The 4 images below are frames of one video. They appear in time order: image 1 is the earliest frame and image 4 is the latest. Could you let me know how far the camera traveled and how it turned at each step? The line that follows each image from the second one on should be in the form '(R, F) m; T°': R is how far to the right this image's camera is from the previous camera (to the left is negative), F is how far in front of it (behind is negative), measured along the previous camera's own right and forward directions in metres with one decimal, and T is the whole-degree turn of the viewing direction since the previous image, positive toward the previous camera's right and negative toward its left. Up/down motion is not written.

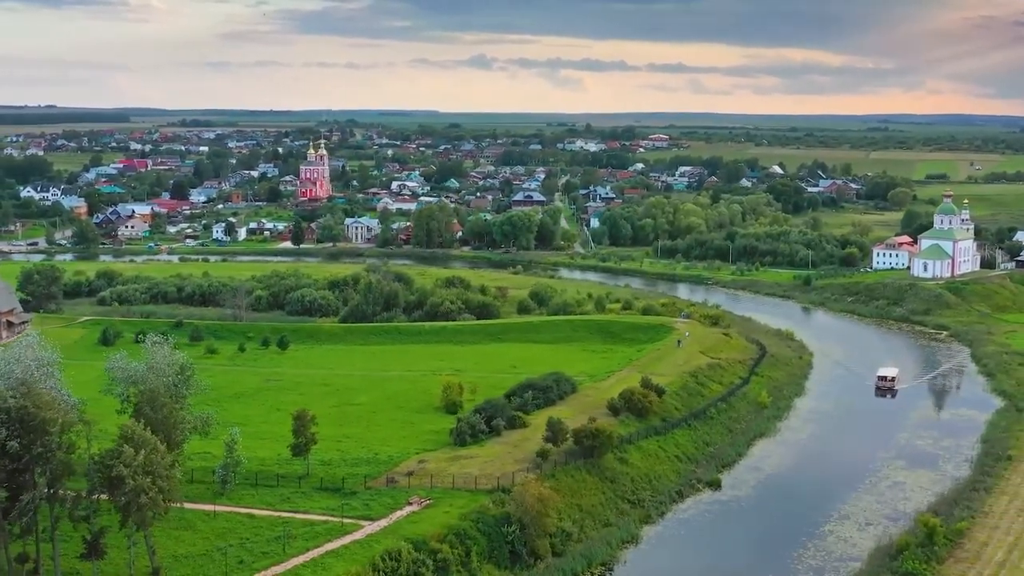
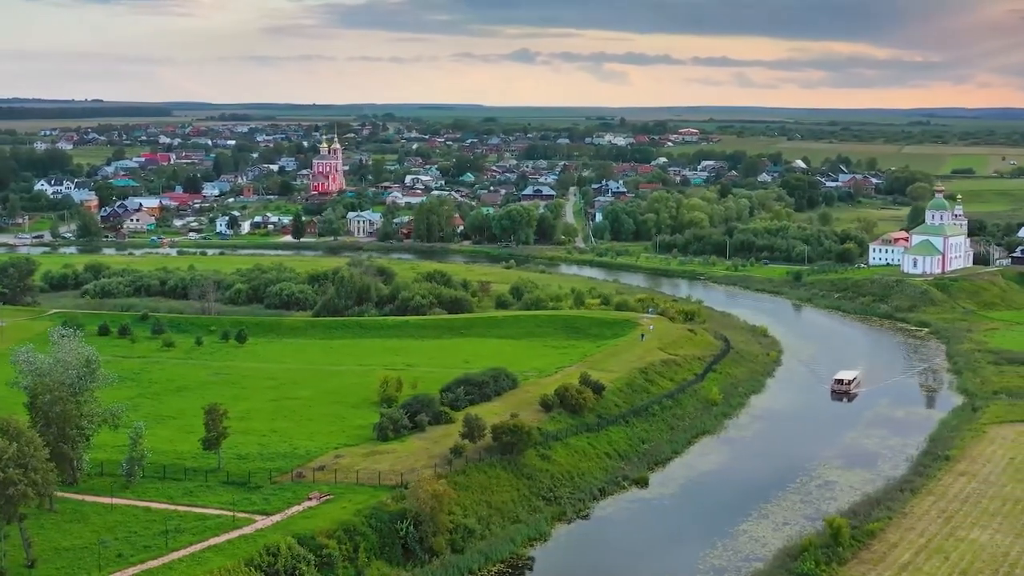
(+2.1, +0.1) m; -2°
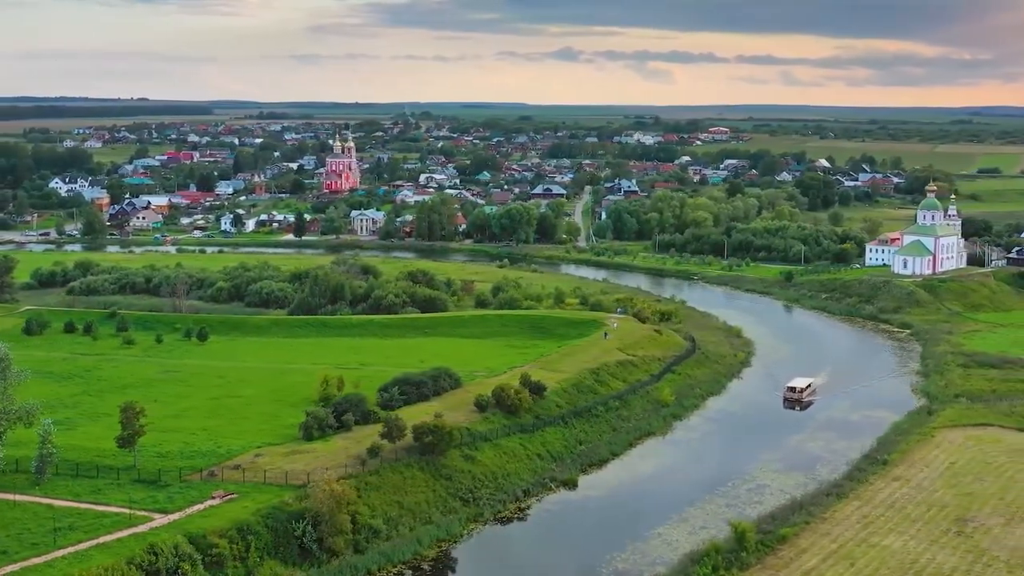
(+2.0, +0.1) m; -2°
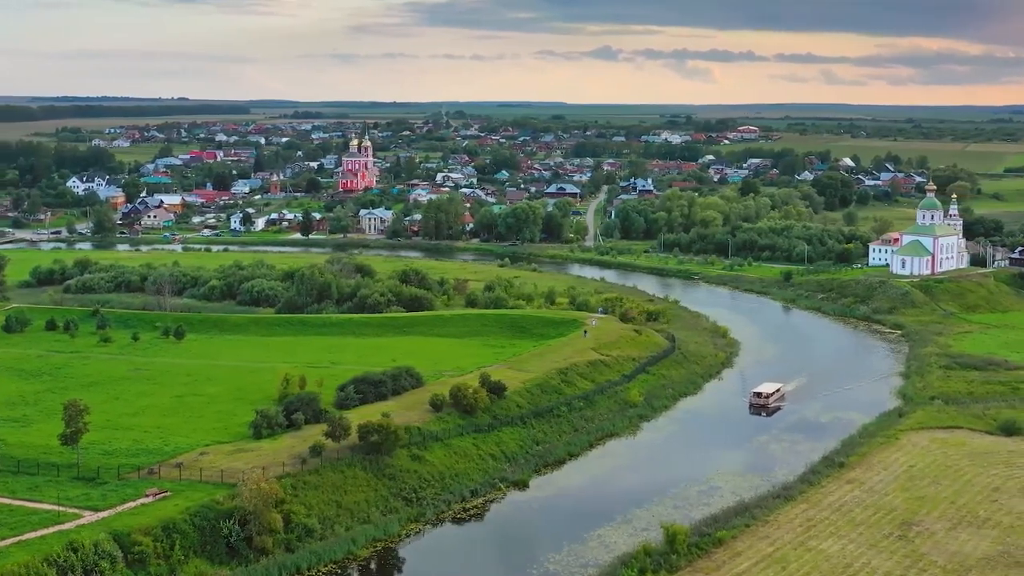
(+1.6, +0.1) m; -1°
